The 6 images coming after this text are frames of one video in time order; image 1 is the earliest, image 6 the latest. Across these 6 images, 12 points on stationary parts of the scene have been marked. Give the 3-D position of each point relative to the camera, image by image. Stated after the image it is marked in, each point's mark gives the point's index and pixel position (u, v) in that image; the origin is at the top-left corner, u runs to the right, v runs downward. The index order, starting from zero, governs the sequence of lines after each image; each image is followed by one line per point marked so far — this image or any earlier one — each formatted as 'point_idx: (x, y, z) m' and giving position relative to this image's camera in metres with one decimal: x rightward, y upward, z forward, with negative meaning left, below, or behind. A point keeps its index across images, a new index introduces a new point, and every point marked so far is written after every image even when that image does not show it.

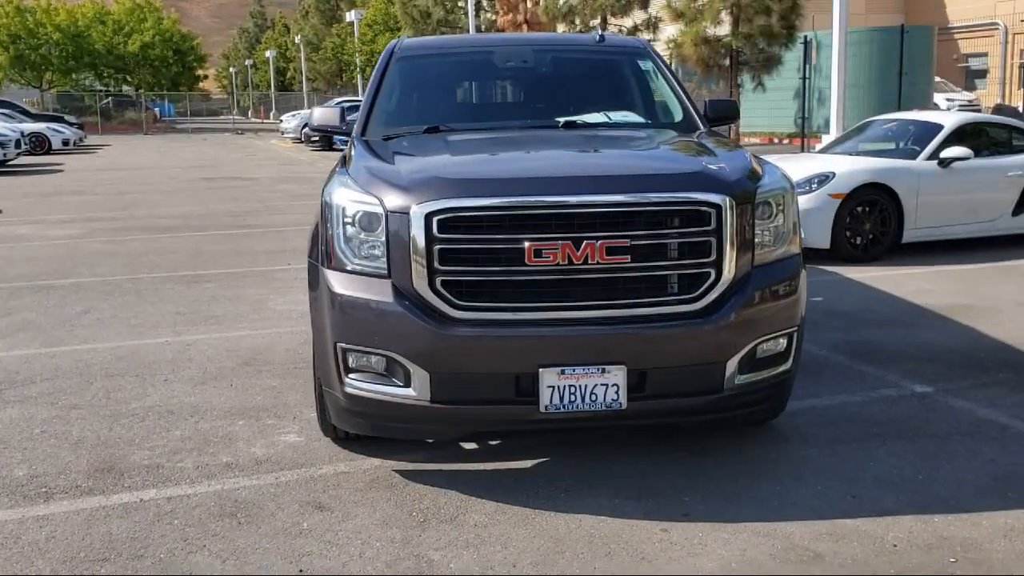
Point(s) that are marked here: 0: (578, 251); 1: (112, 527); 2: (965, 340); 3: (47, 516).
0: (+0.3, +0.1, +4.0) m
1: (-1.6, -0.9, +3.9) m
2: (+3.1, -0.3, +6.7) m
3: (-1.9, -0.9, +4.0) m
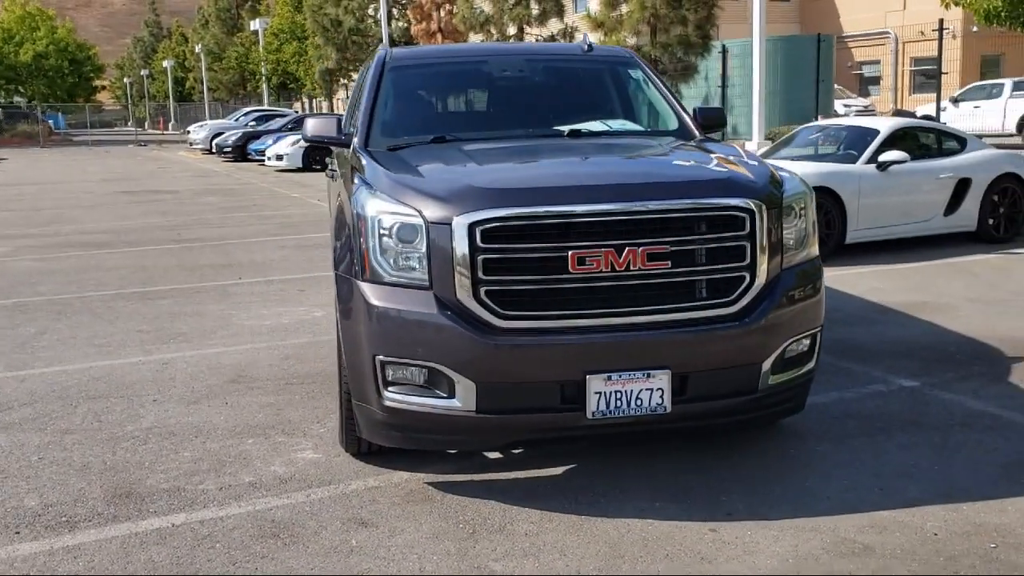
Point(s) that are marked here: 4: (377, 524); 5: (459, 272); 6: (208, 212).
0: (+0.4, +0.1, +4.0) m
1: (-1.4, -1.0, +3.8) m
2: (+3.0, -0.3, +7.0) m
3: (-1.7, -1.0, +3.9) m
4: (-0.5, -1.0, +4.0) m
5: (-0.2, +0.1, +4.0) m
6: (-5.2, +1.3, +16.9) m
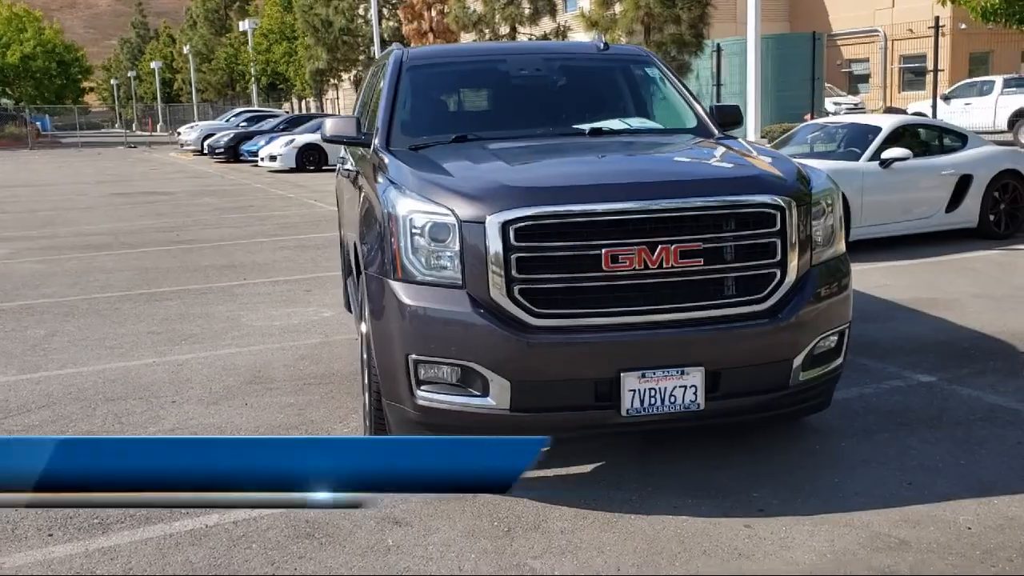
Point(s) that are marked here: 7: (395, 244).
0: (+0.6, +0.1, +4.0) m
1: (-1.2, -1.0, +3.8) m
2: (+3.1, -0.3, +7.1) m
3: (-1.5, -1.0, +3.9) m
4: (-0.4, -1.0, +4.0) m
5: (-0.1, +0.1, +4.0) m
6: (-5.2, +1.3, +16.9) m
7: (-0.5, +0.2, +4.2) m
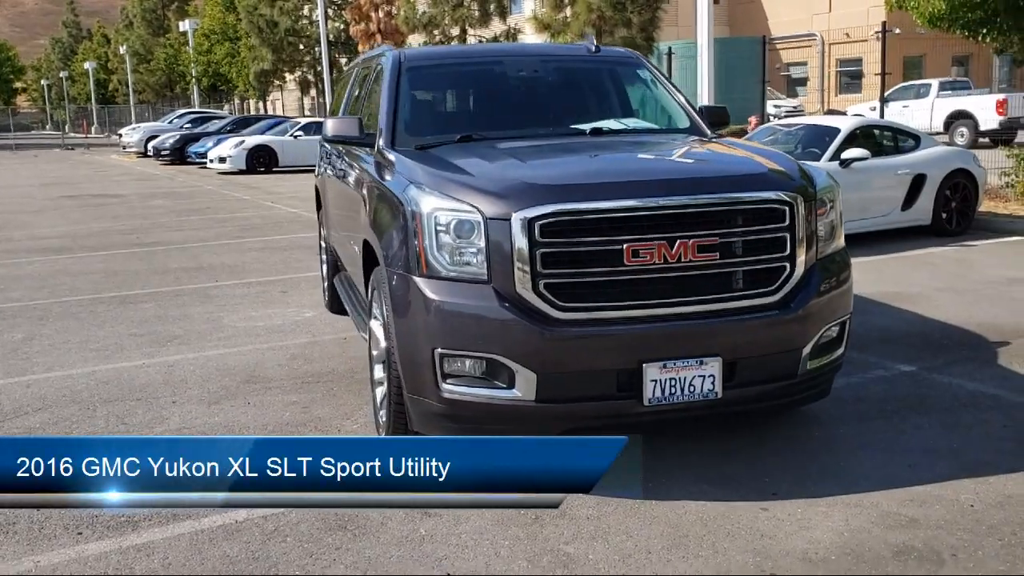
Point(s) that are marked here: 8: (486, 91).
0: (+0.7, +0.2, +4.2) m
1: (-1.1, -1.0, +3.8) m
2: (+3.0, -0.3, +7.4) m
3: (-1.4, -1.0, +3.9) m
4: (-0.3, -0.9, +4.1) m
5: (0.0, +0.1, +4.1) m
6: (-5.9, +1.2, +16.7) m
7: (-0.4, +0.2, +4.3) m
8: (-0.2, +1.2, +5.8) m
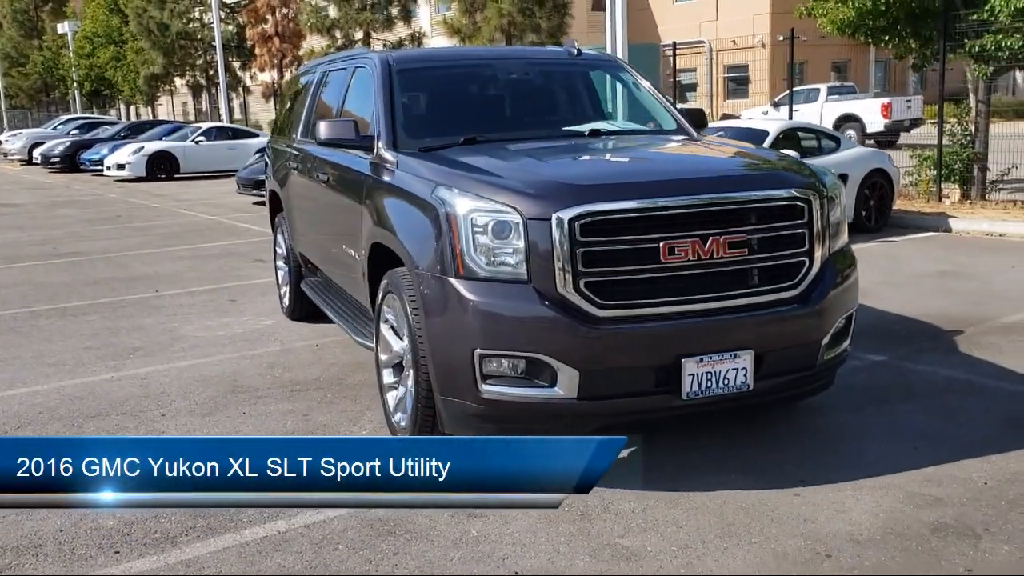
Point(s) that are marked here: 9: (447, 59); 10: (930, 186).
0: (+0.8, +0.2, +4.3) m
1: (-0.9, -1.0, +3.7) m
2: (+2.8, -0.2, +7.7) m
3: (-1.2, -1.0, +3.8) m
4: (-0.1, -0.9, +4.1) m
5: (+0.2, +0.1, +4.1) m
6: (-7.1, +1.0, +16.0) m
7: (-0.3, +0.2, +4.3) m
8: (-0.2, +1.1, +5.8) m
9: (-0.4, +1.4, +6.0) m
10: (+6.5, +1.6, +15.4) m
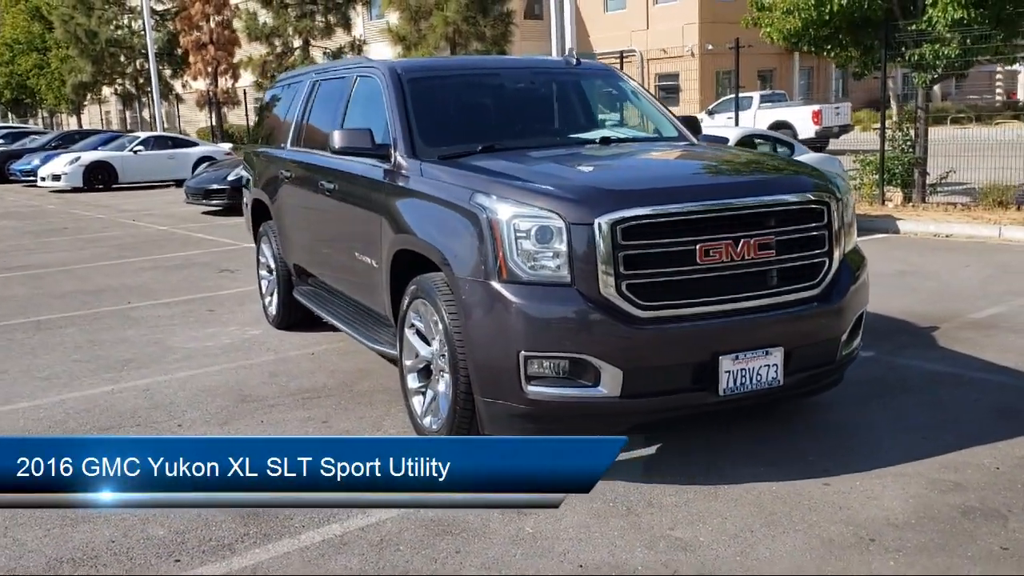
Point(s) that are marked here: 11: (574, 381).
0: (+1.0, +0.2, +4.5) m
1: (-0.6, -1.0, +3.8) m
2: (+2.7, -0.2, +8.0) m
3: (-1.0, -1.1, +3.8) m
4: (+0.1, -1.0, +4.2) m
5: (+0.4, +0.1, +4.2) m
6: (-7.8, +0.8, +15.6) m
7: (-0.1, +0.2, +4.4) m
8: (-0.2, +1.1, +5.9) m
9: (-0.4, +1.3, +6.1) m
10: (+5.8, +1.6, +16.0) m
11: (+0.3, -0.4, +4.3) m
